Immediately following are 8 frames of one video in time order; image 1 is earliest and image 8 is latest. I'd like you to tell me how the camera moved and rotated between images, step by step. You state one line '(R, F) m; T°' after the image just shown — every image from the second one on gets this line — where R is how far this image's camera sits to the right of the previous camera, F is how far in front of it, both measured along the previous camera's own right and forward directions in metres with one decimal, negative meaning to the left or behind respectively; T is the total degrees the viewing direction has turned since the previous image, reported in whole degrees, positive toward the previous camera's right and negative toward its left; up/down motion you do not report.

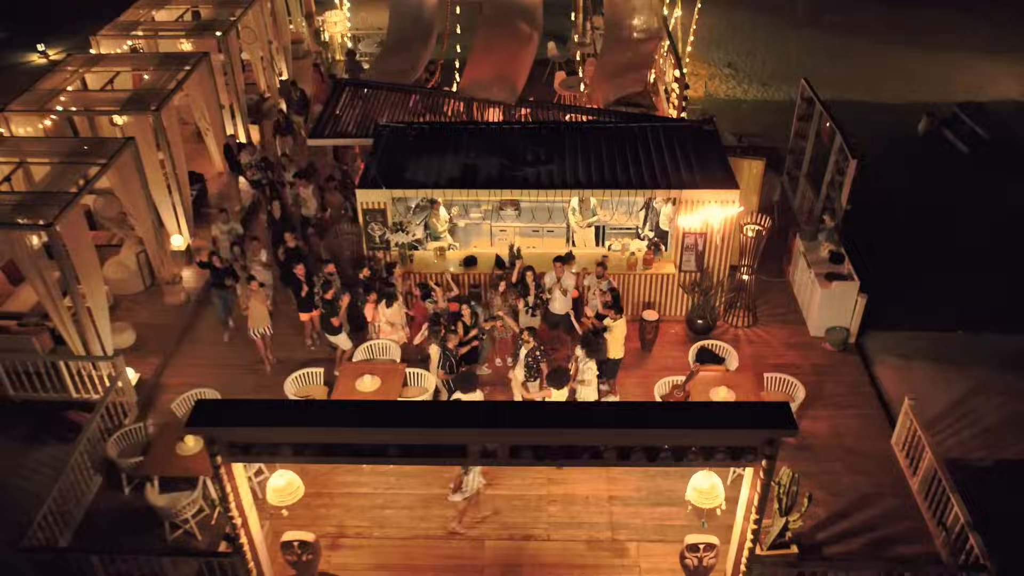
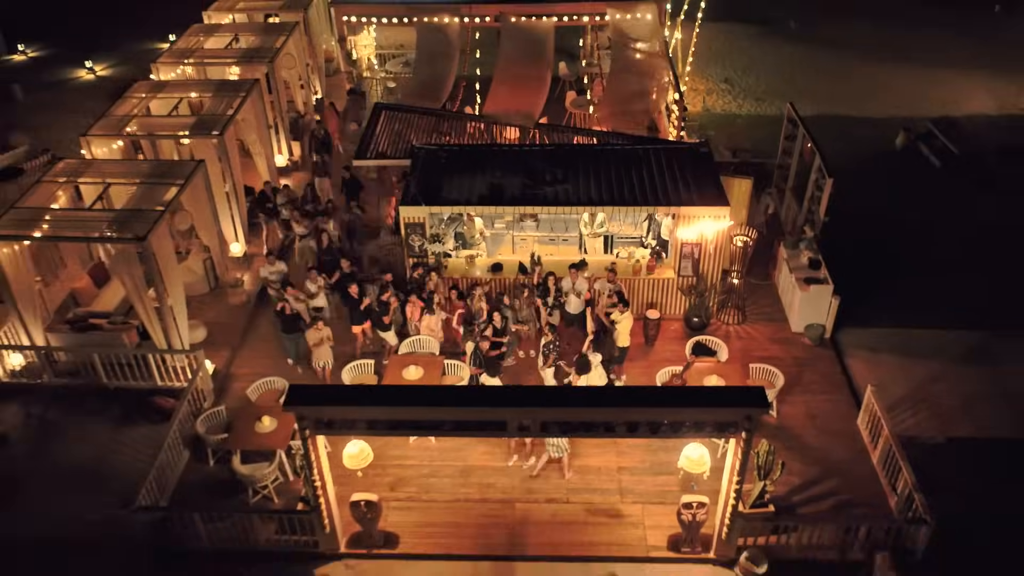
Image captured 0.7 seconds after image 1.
(-0.3, -1.6) m; 0°
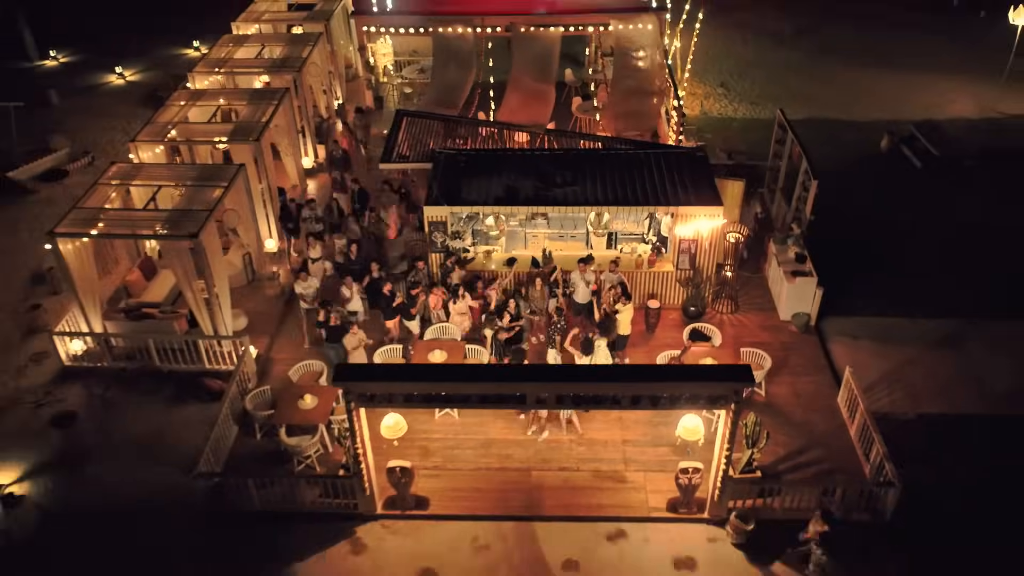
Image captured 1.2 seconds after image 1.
(-0.2, -1.2) m; 0°
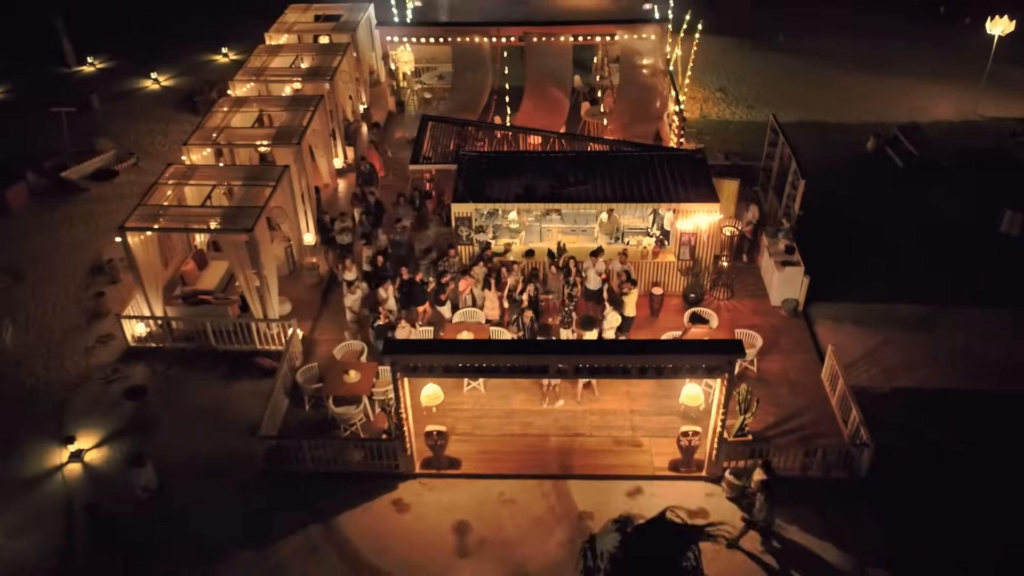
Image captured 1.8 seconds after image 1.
(-0.3, -1.5) m; 0°
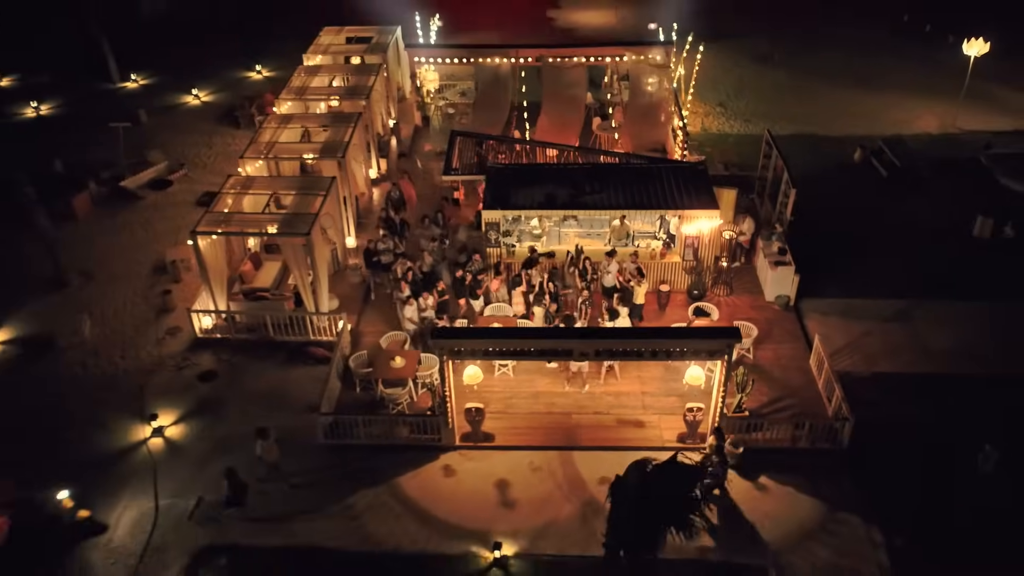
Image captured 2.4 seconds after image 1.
(-0.4, -1.8) m; 0°
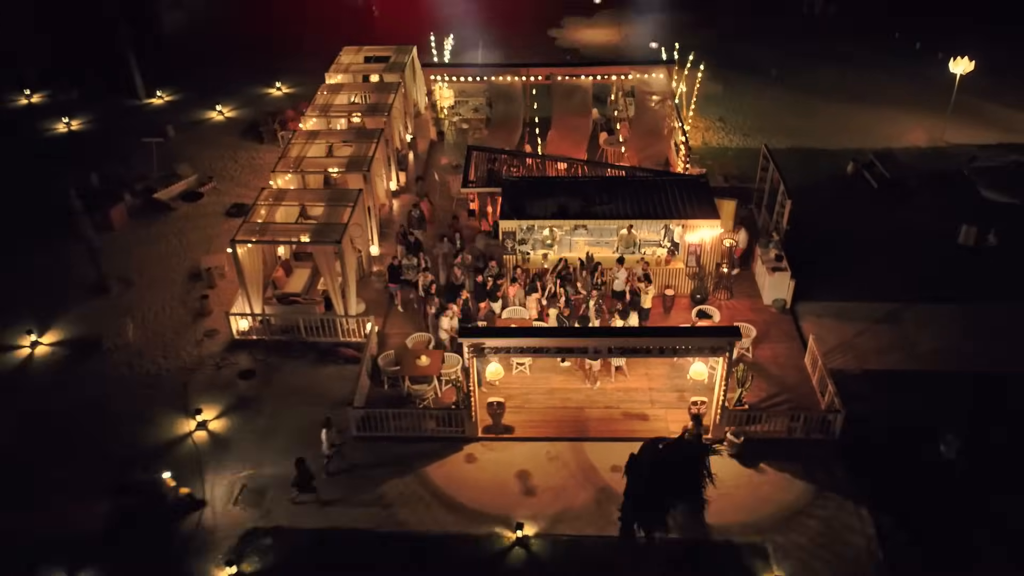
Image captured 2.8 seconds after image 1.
(-0.3, -1.2) m; 0°
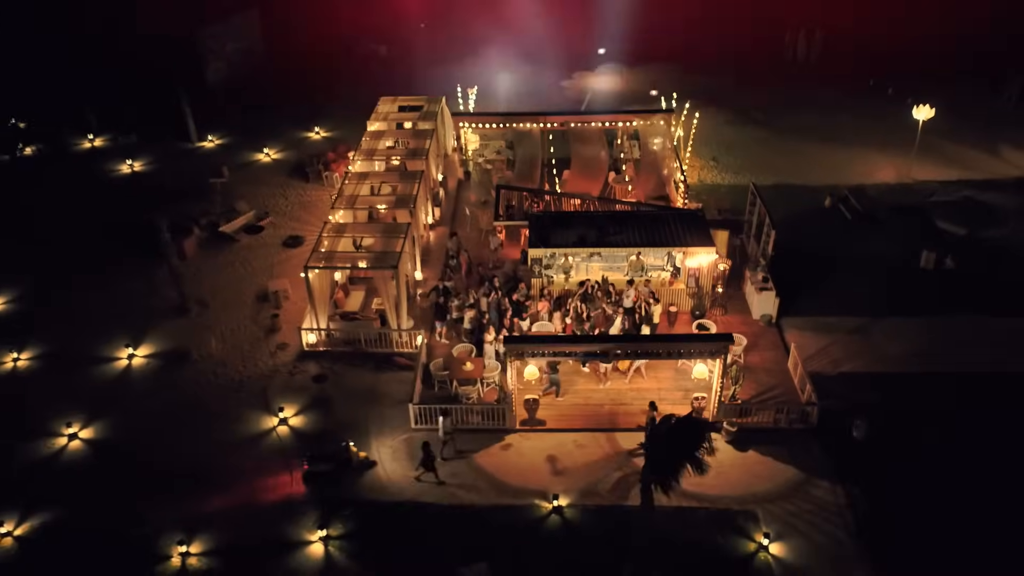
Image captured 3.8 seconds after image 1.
(-0.8, -3.1) m; 0°
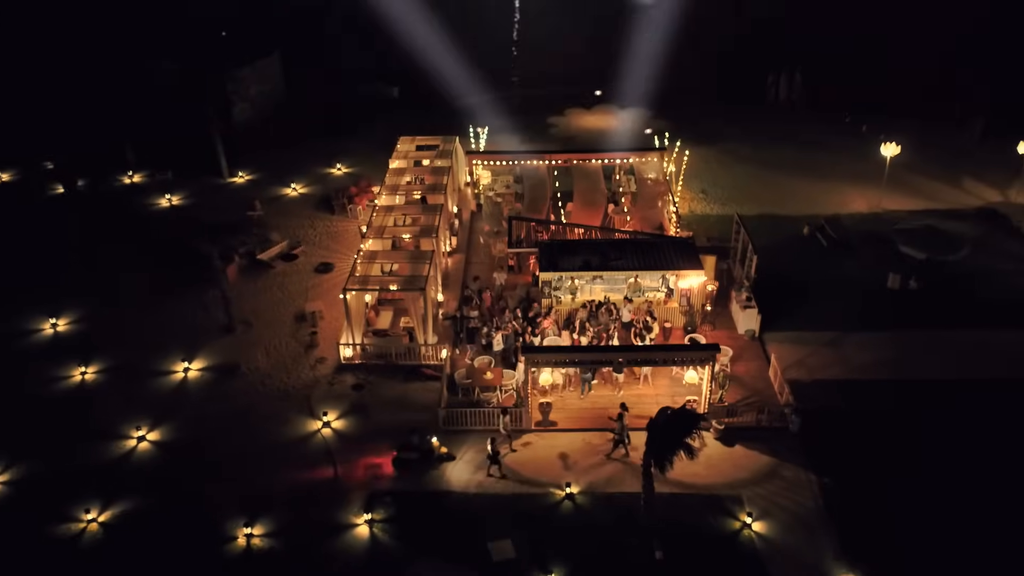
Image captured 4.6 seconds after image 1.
(-0.5, -2.7) m; 0°
